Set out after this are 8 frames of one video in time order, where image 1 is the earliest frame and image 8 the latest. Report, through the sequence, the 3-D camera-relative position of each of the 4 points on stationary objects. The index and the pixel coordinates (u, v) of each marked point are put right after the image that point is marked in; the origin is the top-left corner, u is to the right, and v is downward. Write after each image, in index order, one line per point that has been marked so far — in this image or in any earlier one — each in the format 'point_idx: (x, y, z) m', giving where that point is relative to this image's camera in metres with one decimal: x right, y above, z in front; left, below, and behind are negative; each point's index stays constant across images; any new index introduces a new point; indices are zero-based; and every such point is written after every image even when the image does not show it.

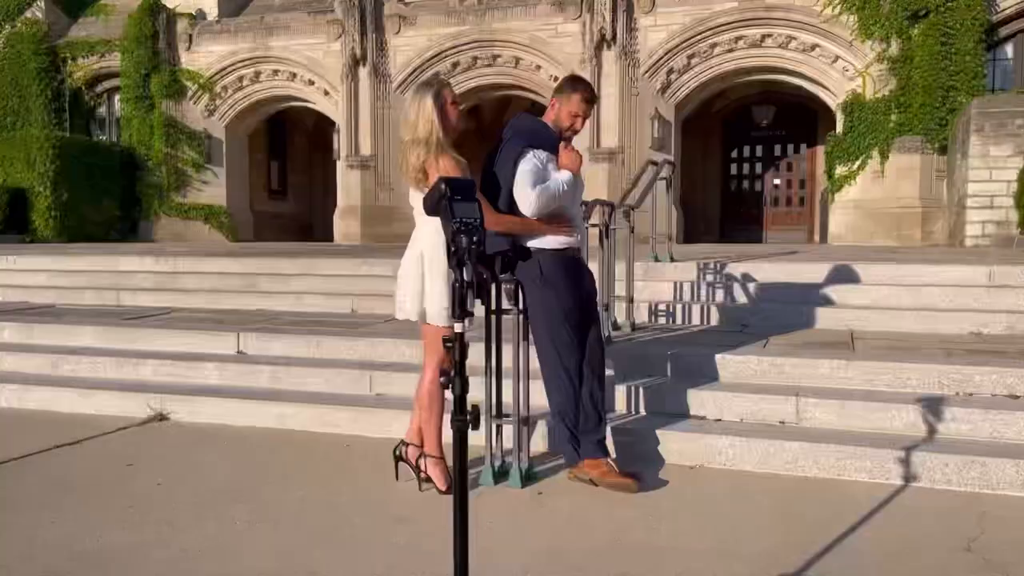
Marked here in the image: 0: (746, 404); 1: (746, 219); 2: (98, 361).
0: (+1.3, -0.6, +4.8) m
1: (+5.3, +1.5, +19.6) m
2: (-3.0, -0.5, +6.2) m
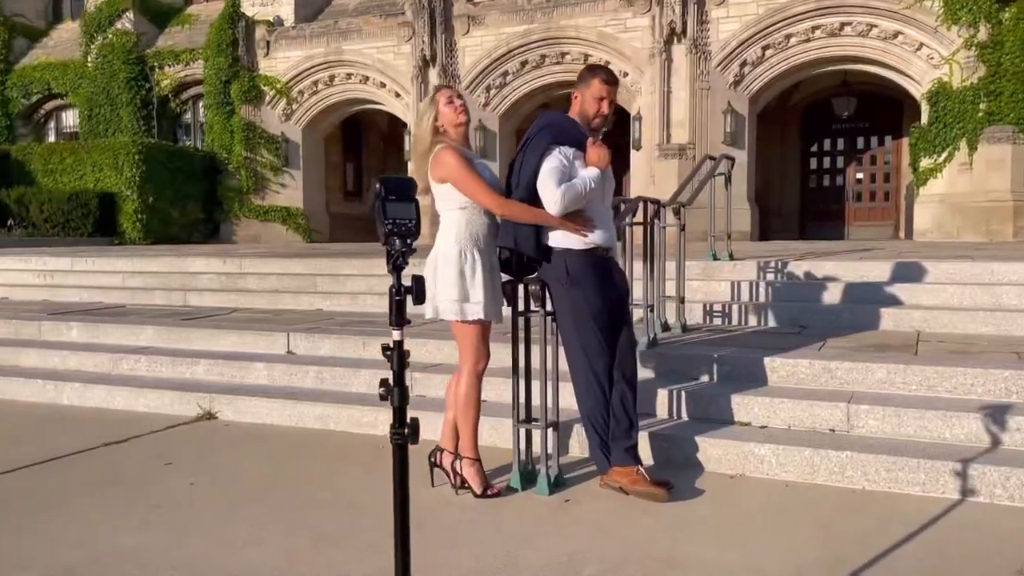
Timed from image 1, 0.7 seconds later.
0: (+1.5, -0.6, +4.6) m
1: (+6.9, +1.6, +18.9) m
2: (-2.6, -0.5, +6.4) m
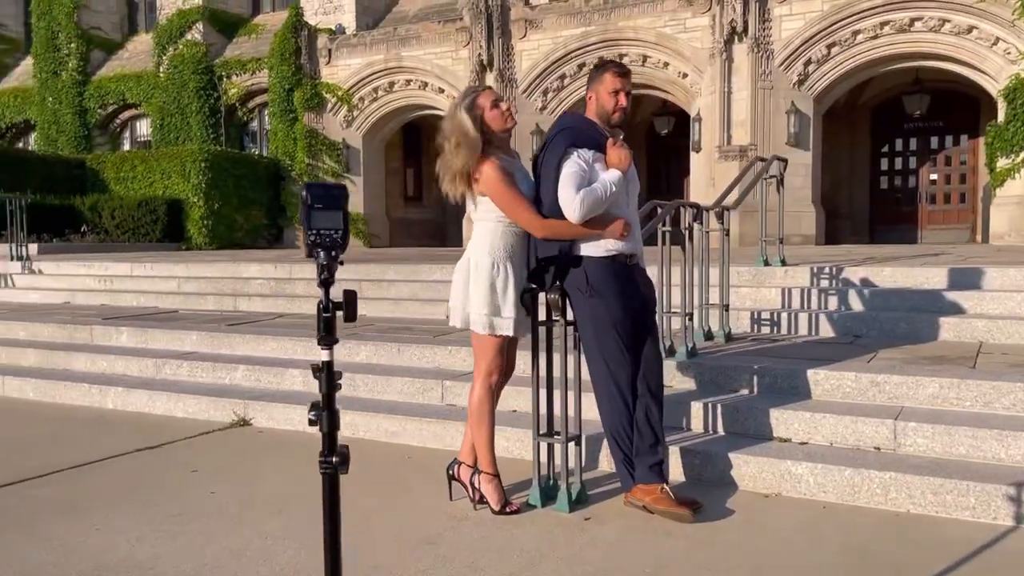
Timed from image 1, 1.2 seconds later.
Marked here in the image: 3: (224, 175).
0: (+1.6, -0.7, +4.3) m
1: (+8.1, +1.5, +18.2) m
2: (-2.3, -0.6, +6.4) m
3: (-6.3, +2.5, +19.1) m
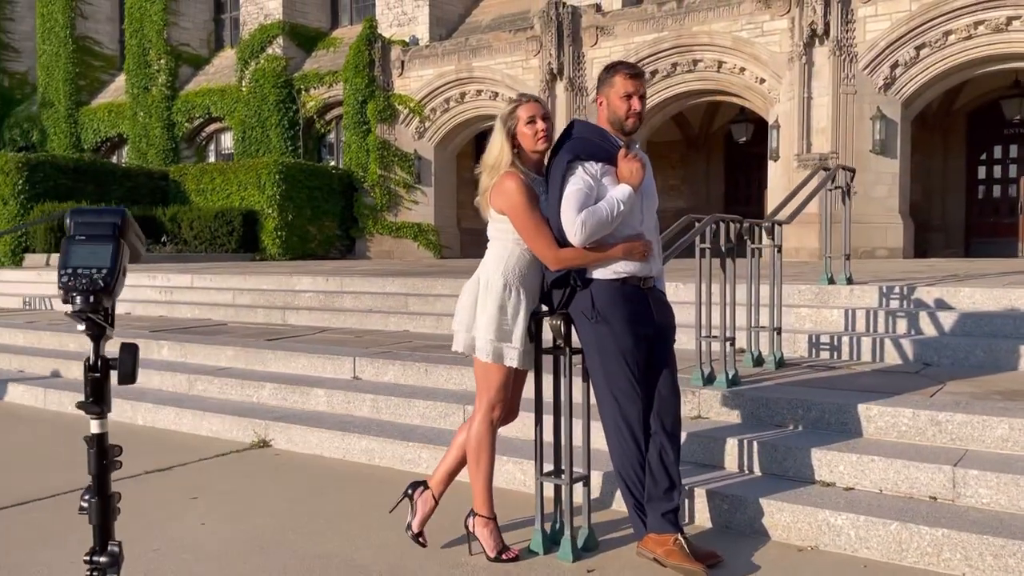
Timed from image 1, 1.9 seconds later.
0: (+1.7, -0.8, +3.8) m
1: (+9.5, +1.1, +17.0) m
2: (-2.1, -0.7, +6.3) m
3: (-4.8, +2.3, +19.3) m
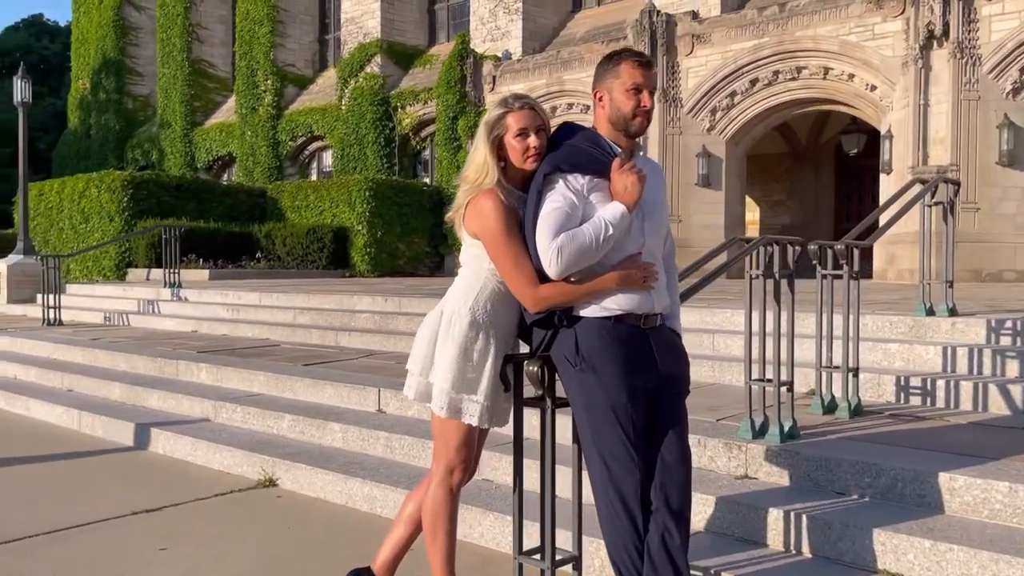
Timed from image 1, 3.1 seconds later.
0: (+1.6, -1.0, +3.0) m
1: (+11.1, +0.6, +15.1) m
2: (-1.8, -0.8, +5.9) m
3: (-2.7, +1.9, +19.2) m
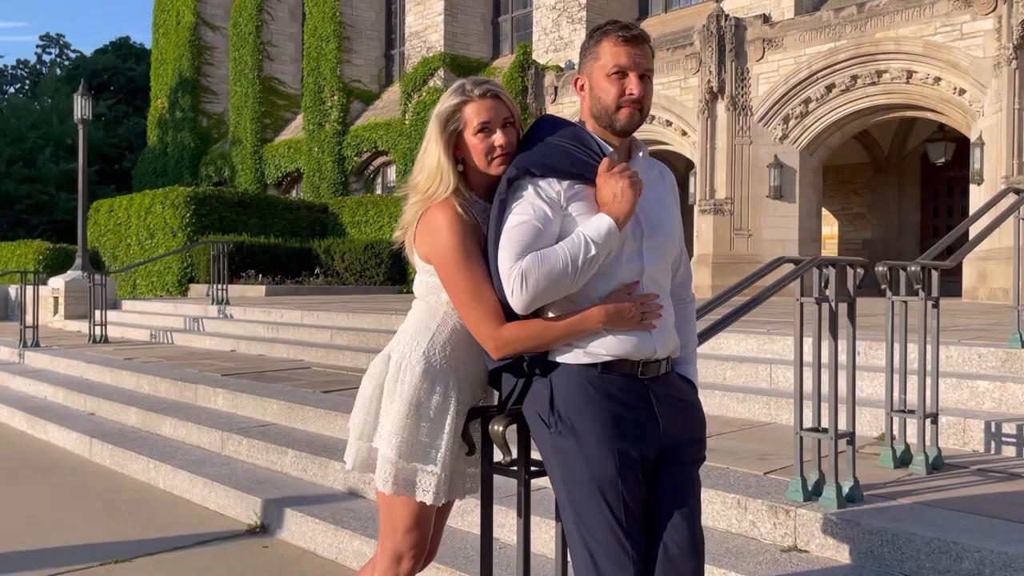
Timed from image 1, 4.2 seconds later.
0: (+1.5, -1.1, +2.3) m
1: (+12.0, +0.3, +13.5) m
2: (-1.6, -1.0, +5.5) m
3: (-1.4, +1.5, +18.8) m
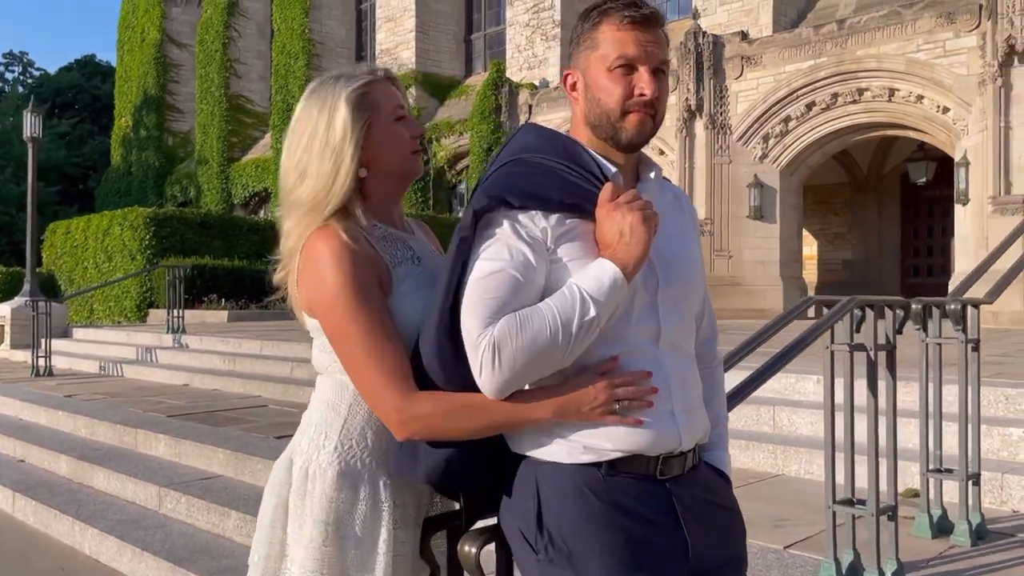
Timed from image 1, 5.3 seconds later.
0: (+1.4, -1.2, +1.7) m
1: (+11.6, 0.0, +13.3) m
2: (-1.8, -1.2, +4.8) m
3: (-2.0, +1.0, +18.2) m
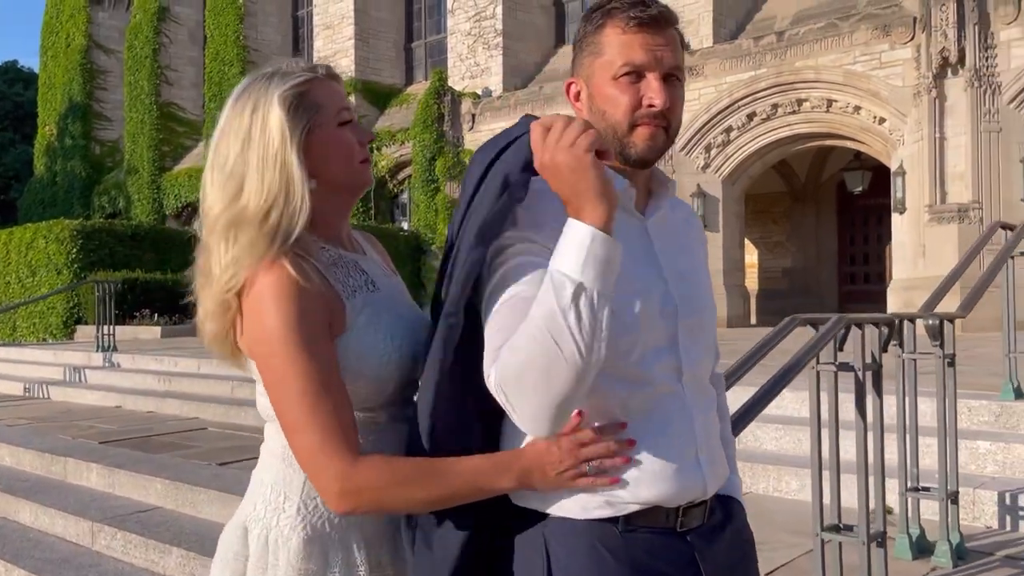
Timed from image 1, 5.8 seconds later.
0: (+1.4, -1.2, +1.6) m
1: (+10.8, -0.1, +13.9) m
2: (-2.0, -1.3, +4.5) m
3: (-3.1, +0.8, +17.9) m
